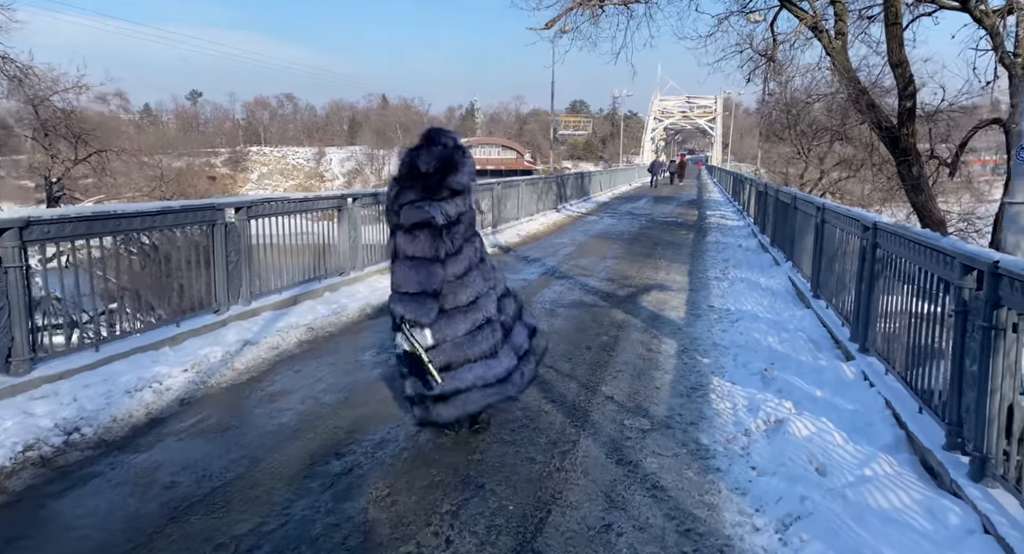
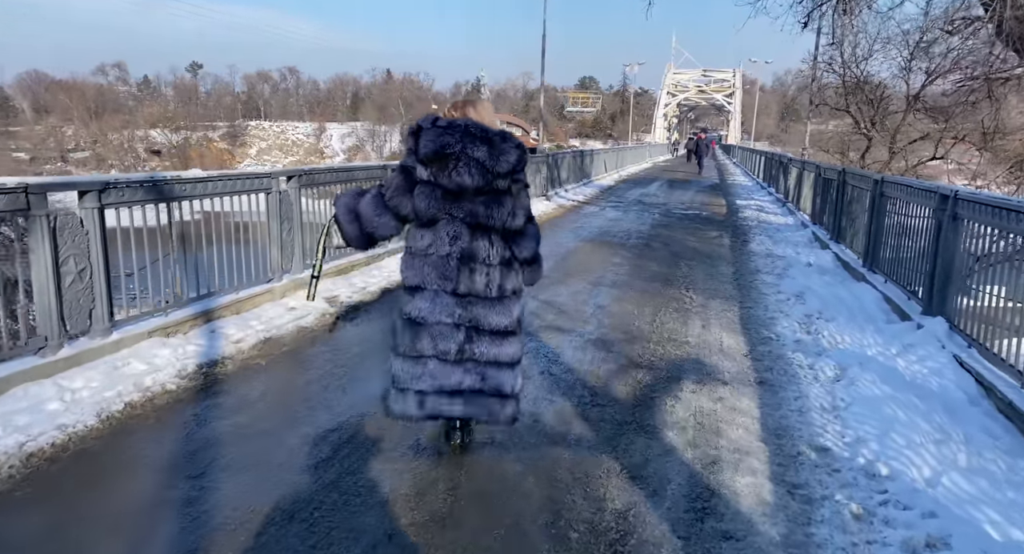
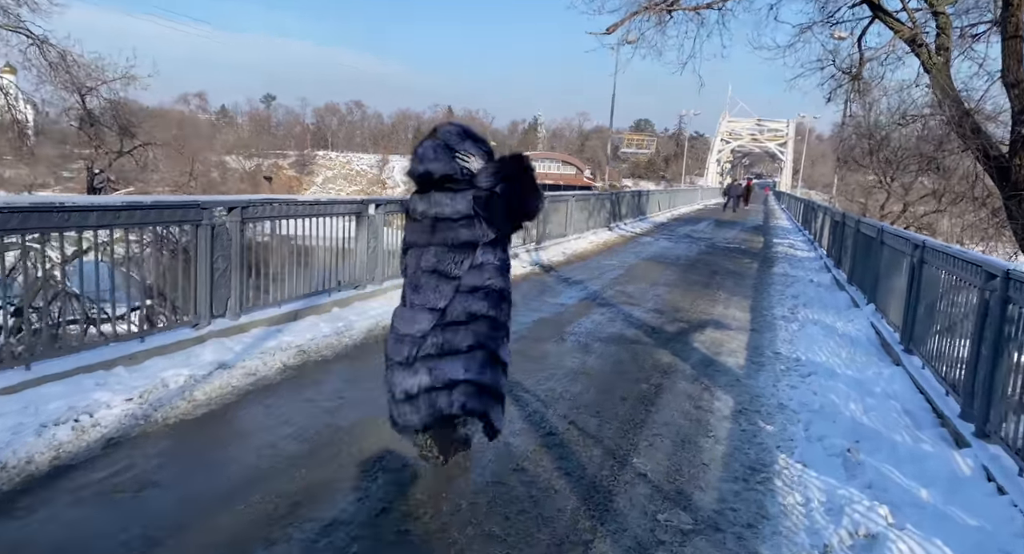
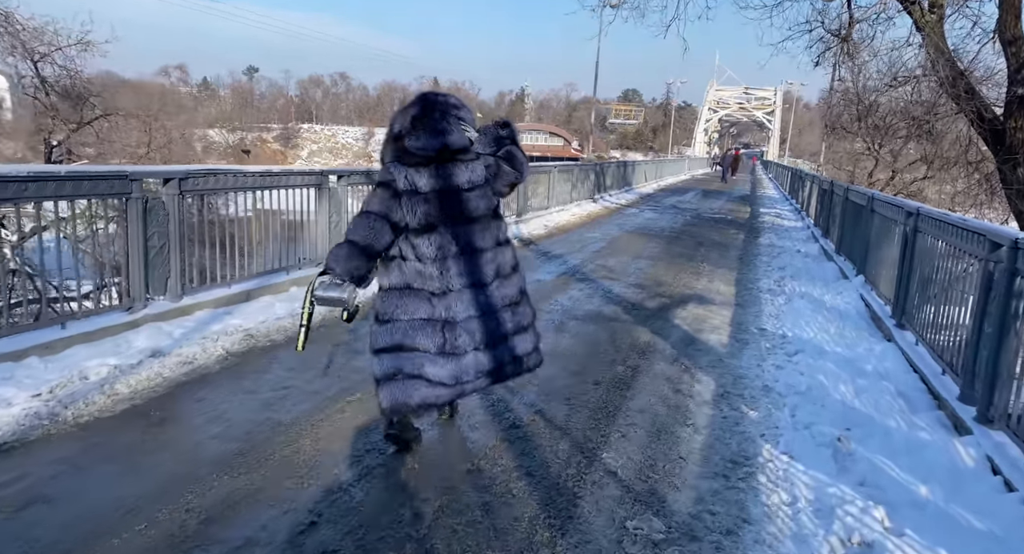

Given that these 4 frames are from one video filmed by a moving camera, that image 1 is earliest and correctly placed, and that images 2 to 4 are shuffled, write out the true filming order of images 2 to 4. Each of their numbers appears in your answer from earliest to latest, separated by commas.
3, 4, 2
